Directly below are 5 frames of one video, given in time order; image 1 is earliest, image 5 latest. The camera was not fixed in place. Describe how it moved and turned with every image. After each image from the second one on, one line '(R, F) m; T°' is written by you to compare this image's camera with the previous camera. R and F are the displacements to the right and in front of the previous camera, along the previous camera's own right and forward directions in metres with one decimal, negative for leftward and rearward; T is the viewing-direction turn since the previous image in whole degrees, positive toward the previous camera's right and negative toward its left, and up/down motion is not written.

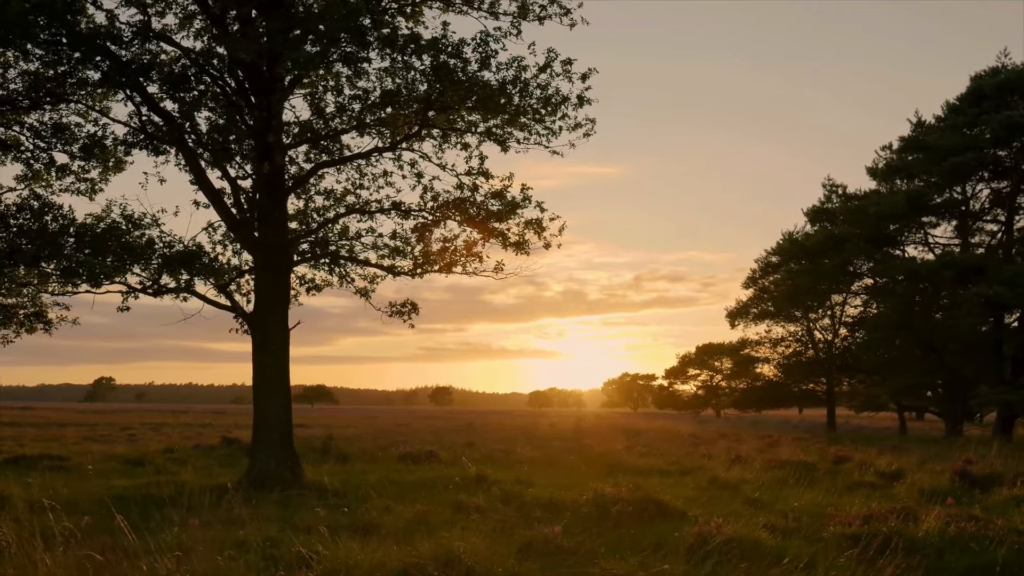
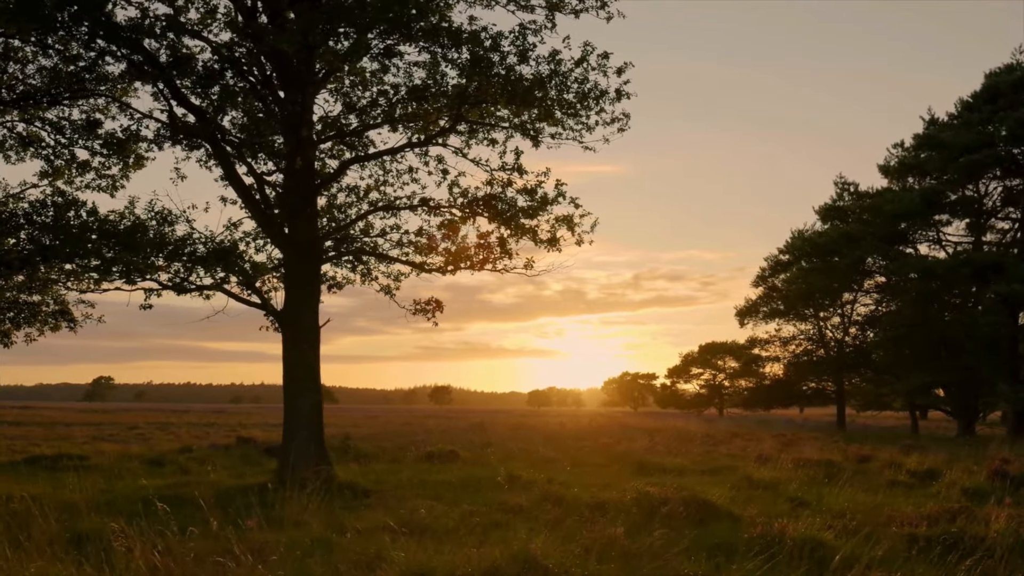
(-0.6, +0.2) m; 0°
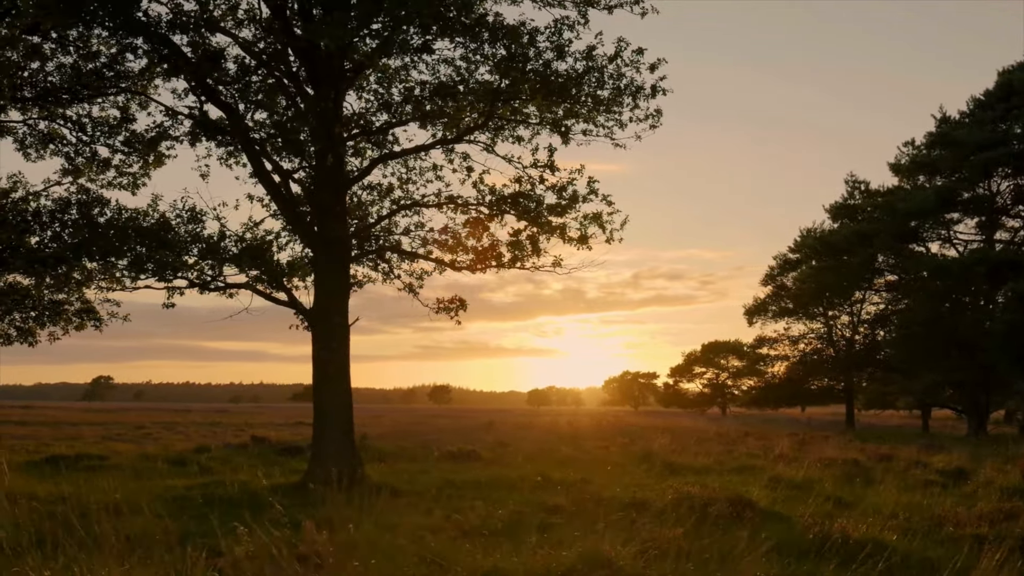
(-0.6, +0.1) m; 0°
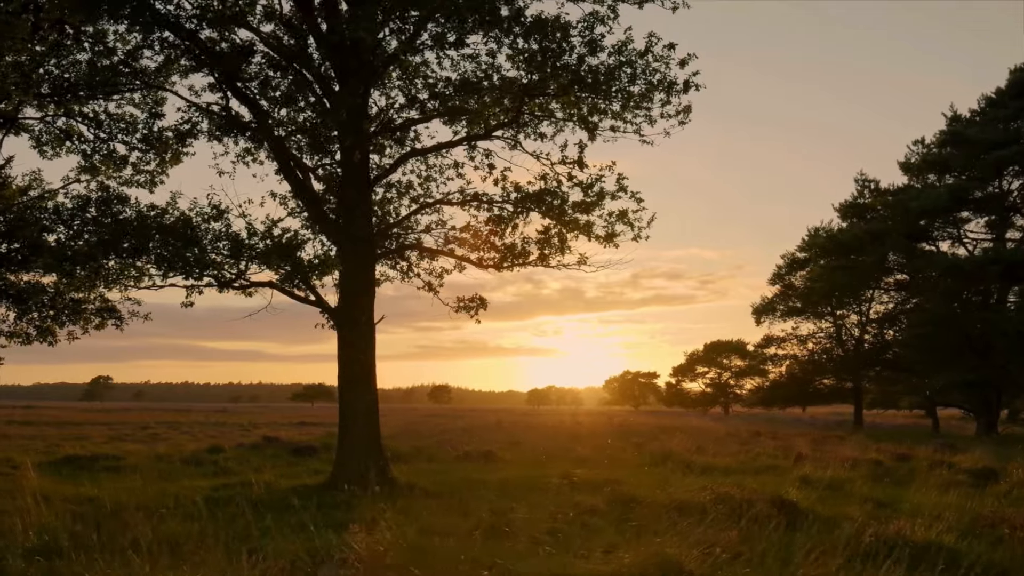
(-0.5, +0.2) m; 0°
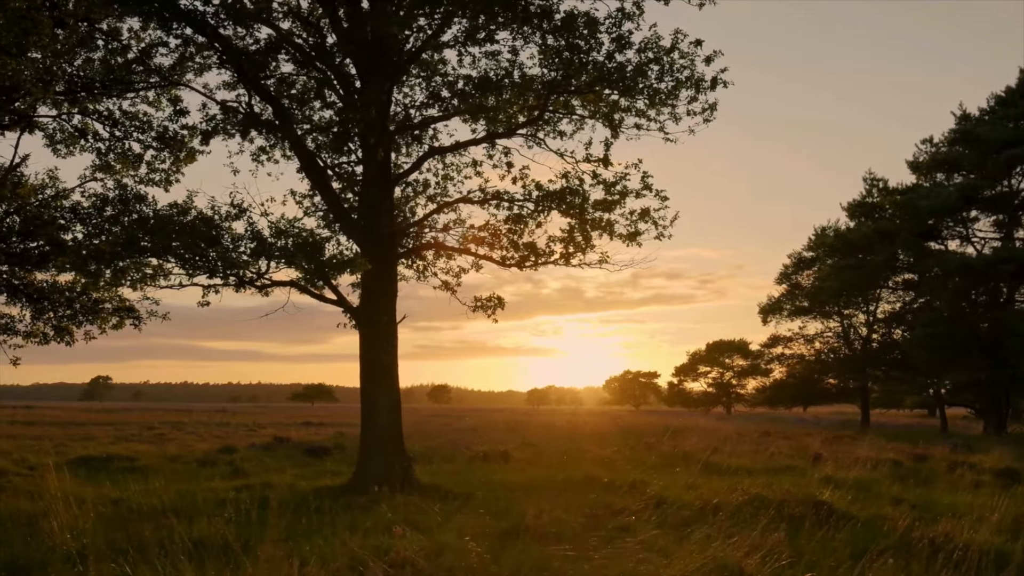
(-0.4, +0.1) m; 0°
